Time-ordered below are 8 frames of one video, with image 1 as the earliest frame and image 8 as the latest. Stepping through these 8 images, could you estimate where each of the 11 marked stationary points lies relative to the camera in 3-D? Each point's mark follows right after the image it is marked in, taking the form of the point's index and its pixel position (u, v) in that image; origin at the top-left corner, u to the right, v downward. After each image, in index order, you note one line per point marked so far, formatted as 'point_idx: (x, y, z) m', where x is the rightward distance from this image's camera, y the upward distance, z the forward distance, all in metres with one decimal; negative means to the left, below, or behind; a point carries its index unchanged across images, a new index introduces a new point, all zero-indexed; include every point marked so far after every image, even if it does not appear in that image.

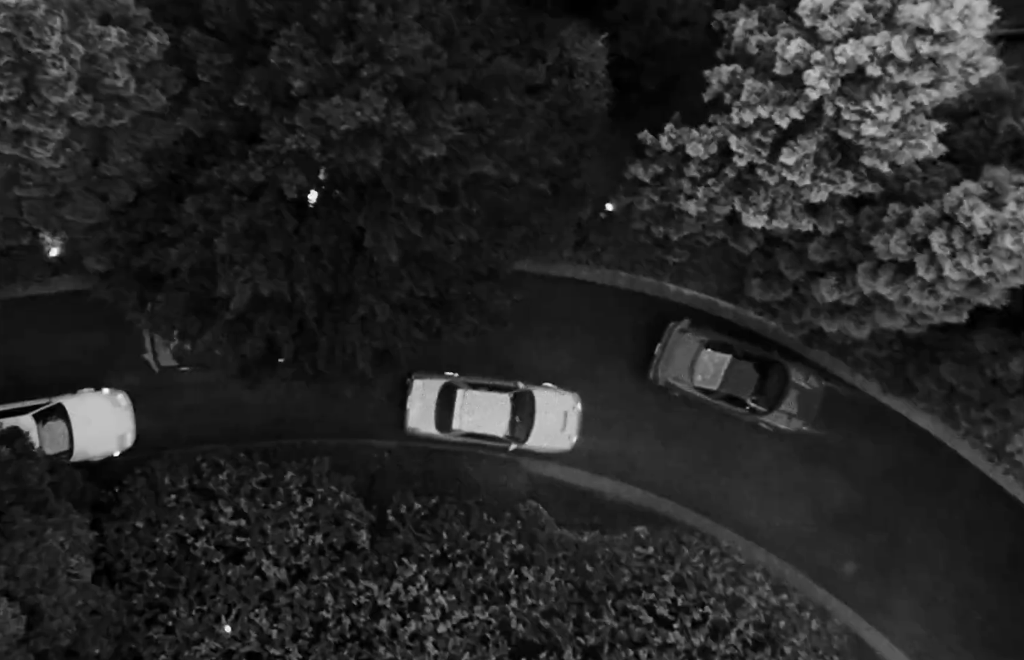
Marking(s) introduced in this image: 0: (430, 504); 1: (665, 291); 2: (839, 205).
0: (-1.6, -3.3, +14.4) m
1: (+3.1, +0.8, +15.6) m
2: (+4.8, +1.7, +10.9) m
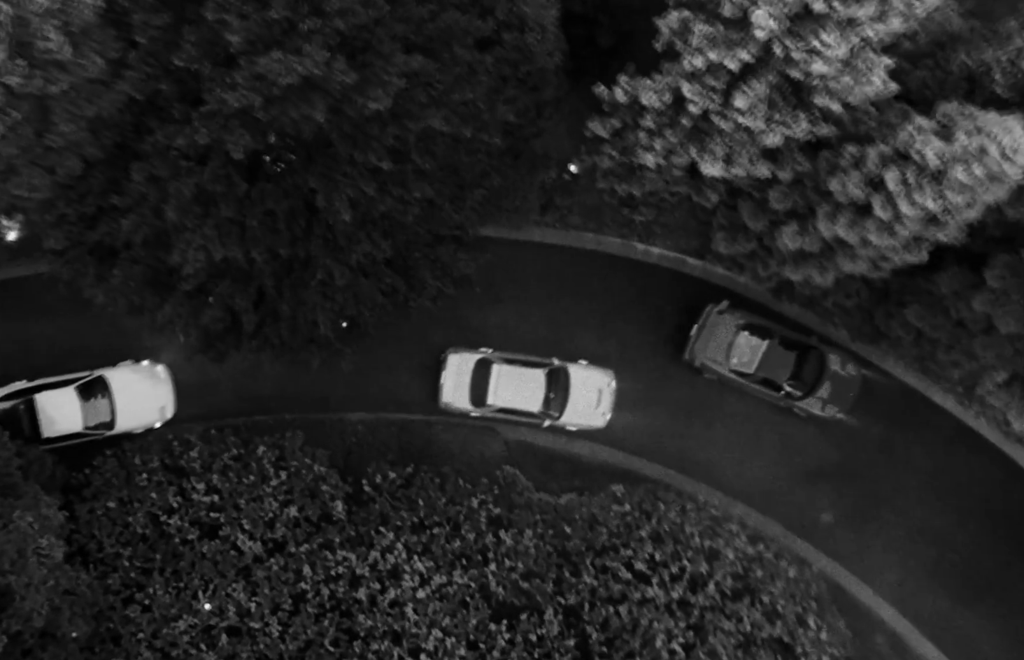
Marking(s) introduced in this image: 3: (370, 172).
0: (-2.0, -2.7, +14.4) m
1: (+2.4, +1.6, +15.5) m
2: (+4.2, +2.5, +10.9) m
3: (-1.9, +2.1, +9.9) m
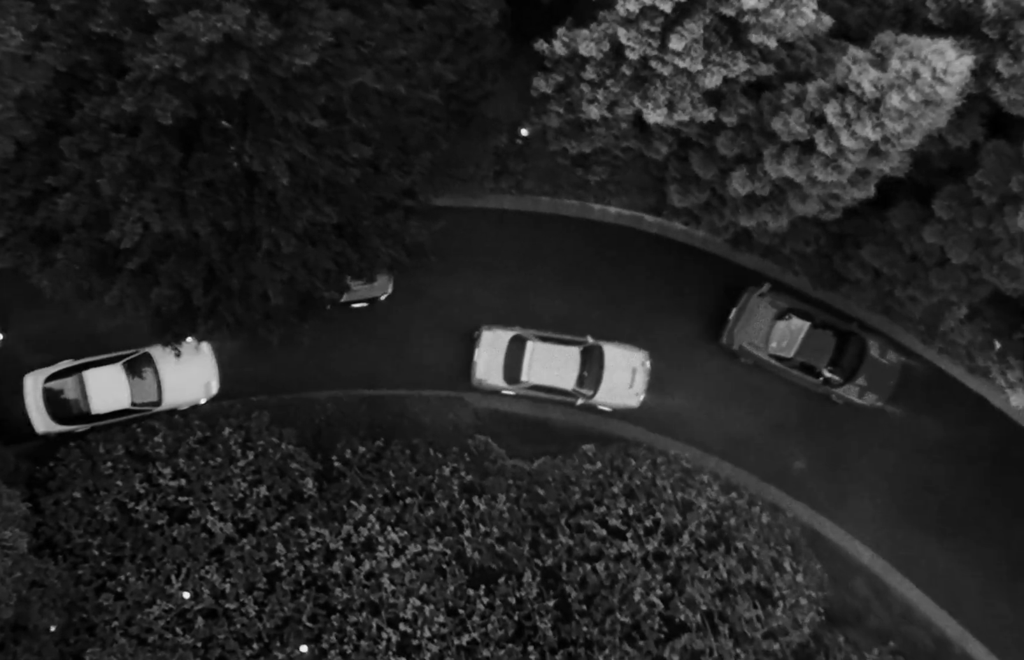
0: (-2.6, -2.2, +14.3) m
1: (+1.5, +2.4, +15.5) m
2: (+3.3, +3.4, +10.8) m
3: (-2.7, +2.5, +9.8) m
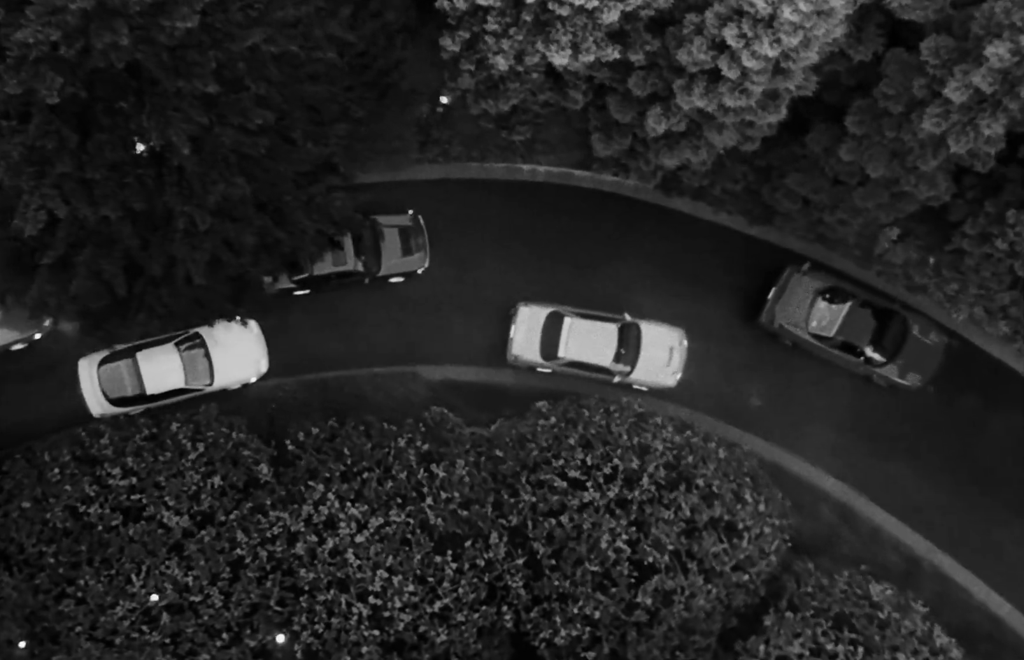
0: (-3.5, -1.8, +14.3) m
1: (+0.1, +3.2, +15.5) m
2: (+1.9, +4.3, +10.9) m
3: (-3.9, +2.9, +9.7) m
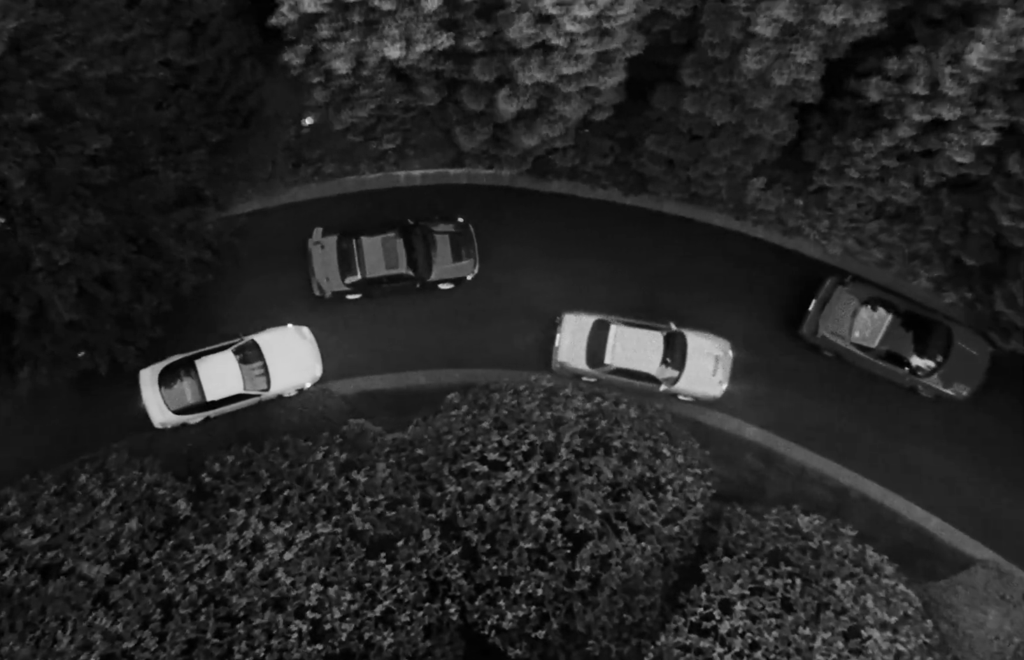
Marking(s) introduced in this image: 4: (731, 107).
0: (-5.0, -2.3, +14.3) m
1: (-2.4, +3.2, +15.9) m
2: (-0.6, +4.8, +11.5) m
3: (-6.0, +2.5, +9.8) m
4: (+3.5, +3.6, +12.0) m
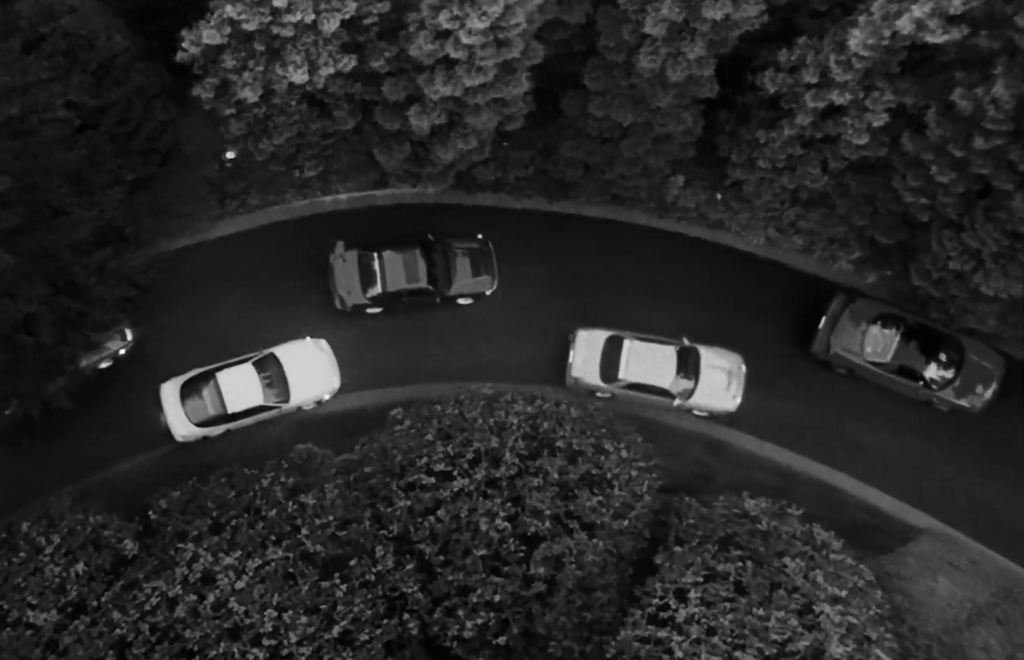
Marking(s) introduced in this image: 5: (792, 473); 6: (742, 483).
0: (-6.0, -3.0, +14.2) m
1: (-3.9, +2.7, +16.1) m
2: (-2.1, +4.6, +11.8) m
3: (-7.2, +1.9, +9.9) m
4: (+2.0, +3.7, +12.4) m
5: (+6.3, -3.2, +16.9) m
6: (+5.0, -3.3, +16.4) m
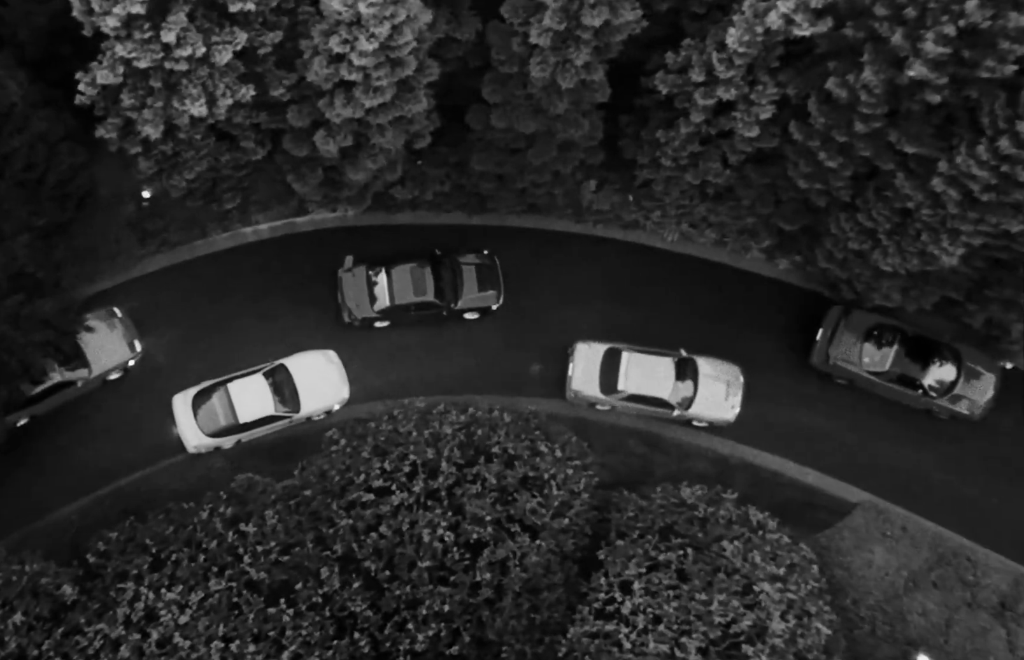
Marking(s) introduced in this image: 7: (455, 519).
0: (-7.2, -3.7, +14.1) m
1: (-5.6, +2.0, +16.3) m
2: (-3.8, +4.2, +12.1) m
3: (-8.6, +1.1, +9.9) m
4: (+0.4, +3.6, +12.8) m
5: (+5.1, -3.0, +17.3) m
6: (+3.8, -3.2, +16.8) m
7: (-1.1, -3.5, +14.1) m
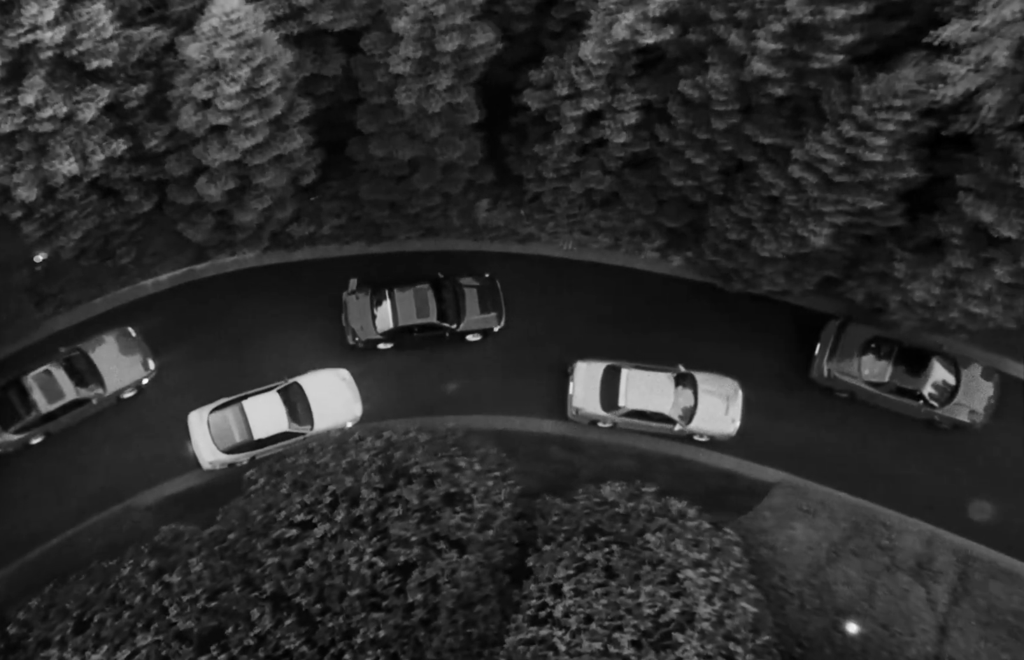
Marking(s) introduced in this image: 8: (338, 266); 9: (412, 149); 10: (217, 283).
0: (-8.5, -4.8, +13.9) m
1: (-7.7, +0.9, +16.3) m
2: (-5.9, +3.4, +12.3) m
3: (-10.2, -0.1, +9.8) m
4: (-1.7, +3.3, +13.3) m
5: (+3.4, -2.9, +17.8) m
6: (+2.2, -3.3, +17.2) m
7: (-2.5, -4.0, +14.2) m
8: (-3.8, +1.4, +17.4) m
9: (-1.7, +3.2, +13.2) m
10: (-6.3, +1.0, +16.7) m
